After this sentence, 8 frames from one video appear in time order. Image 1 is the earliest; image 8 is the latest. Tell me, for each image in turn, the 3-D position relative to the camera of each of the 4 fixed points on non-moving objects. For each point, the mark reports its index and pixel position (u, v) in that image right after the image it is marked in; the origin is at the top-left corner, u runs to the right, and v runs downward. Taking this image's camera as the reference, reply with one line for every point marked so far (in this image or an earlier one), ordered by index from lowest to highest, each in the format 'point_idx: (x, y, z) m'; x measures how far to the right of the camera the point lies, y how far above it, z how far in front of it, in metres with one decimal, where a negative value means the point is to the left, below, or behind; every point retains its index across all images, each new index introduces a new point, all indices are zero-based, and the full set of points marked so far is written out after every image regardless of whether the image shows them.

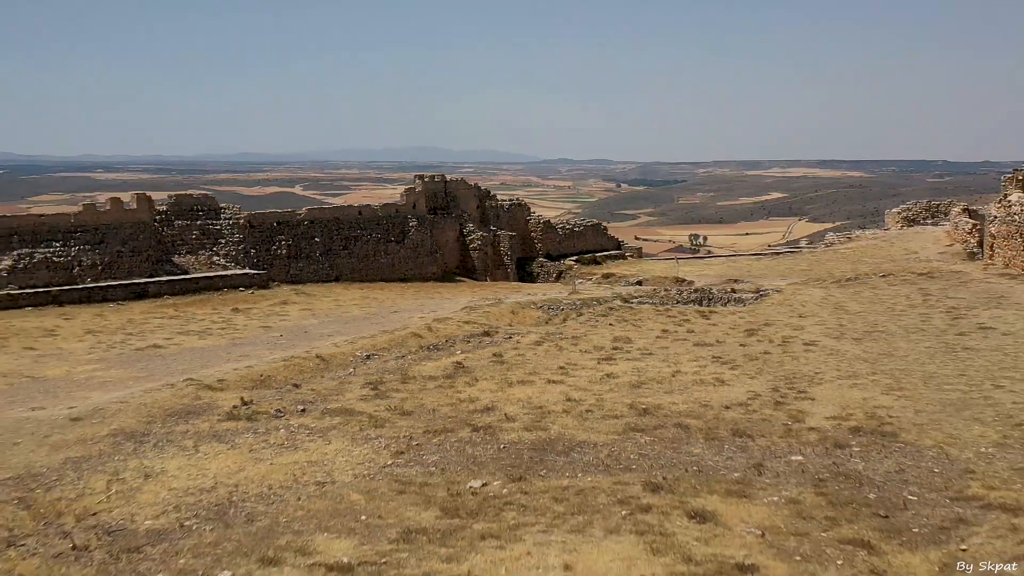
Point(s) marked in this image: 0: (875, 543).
0: (+3.0, -2.1, +6.0) m
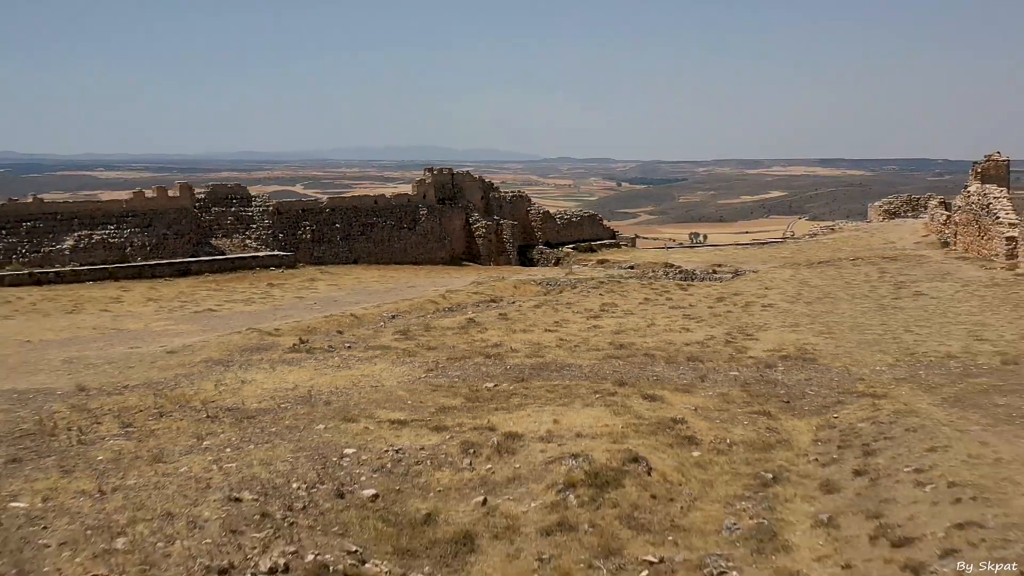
0: (+3.0, -1.4, +8.4) m
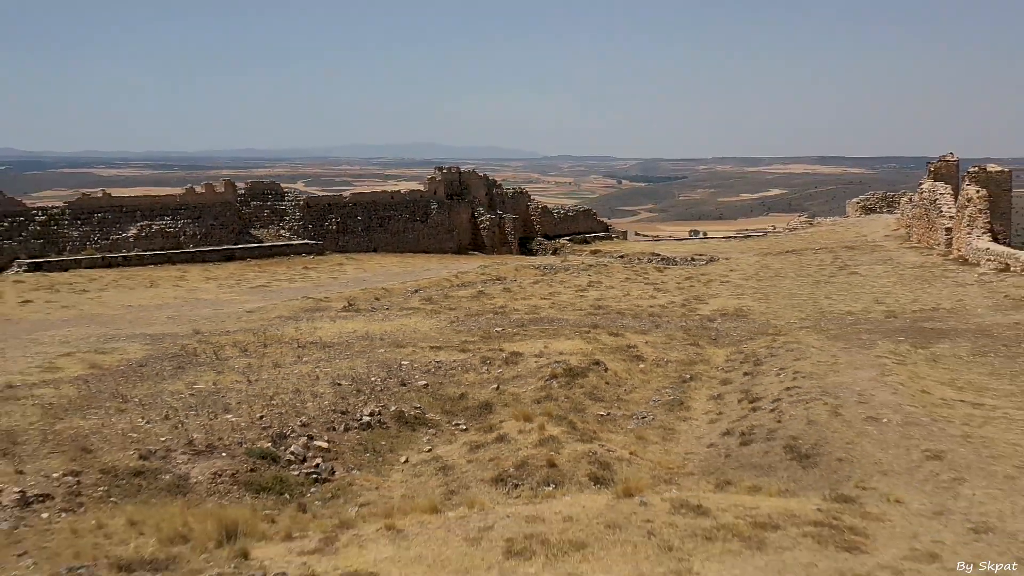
0: (+3.1, -0.9, +11.7) m
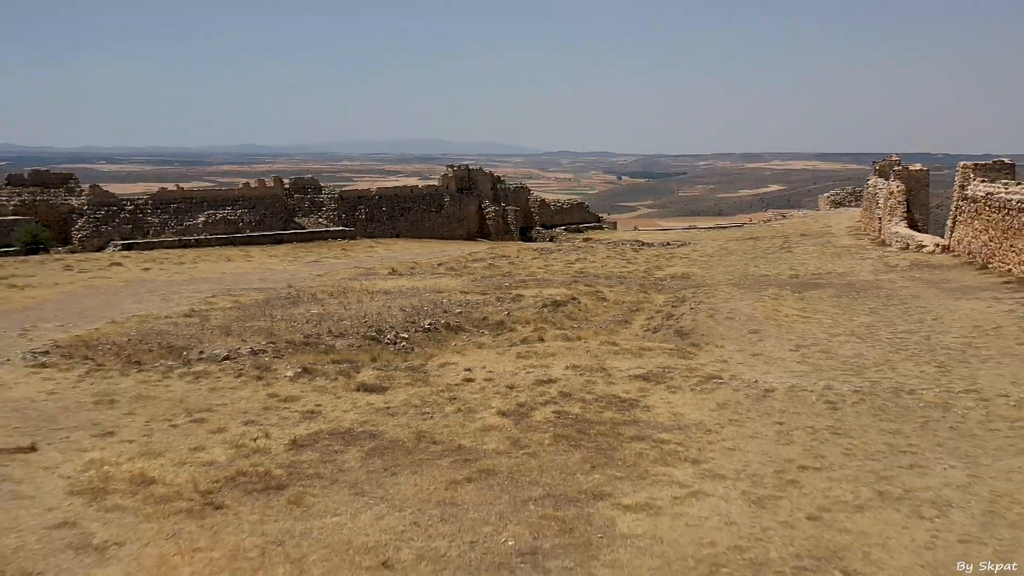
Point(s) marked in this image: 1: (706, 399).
0: (+3.2, -0.1, +16.7) m
1: (+2.2, -1.2, +8.1) m
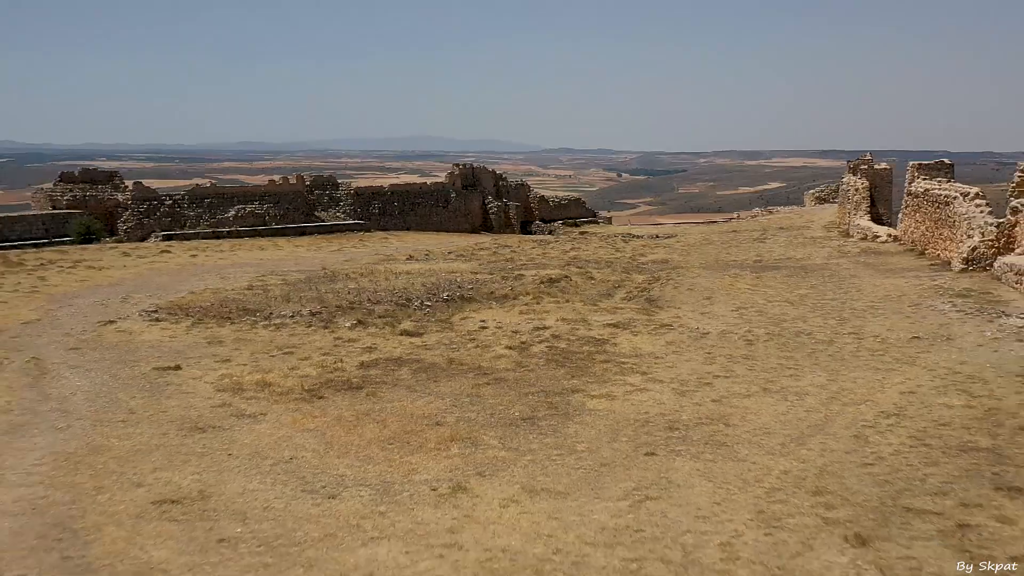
0: (+3.3, +0.4, +19.7) m
1: (+2.3, -0.8, +11.1) m
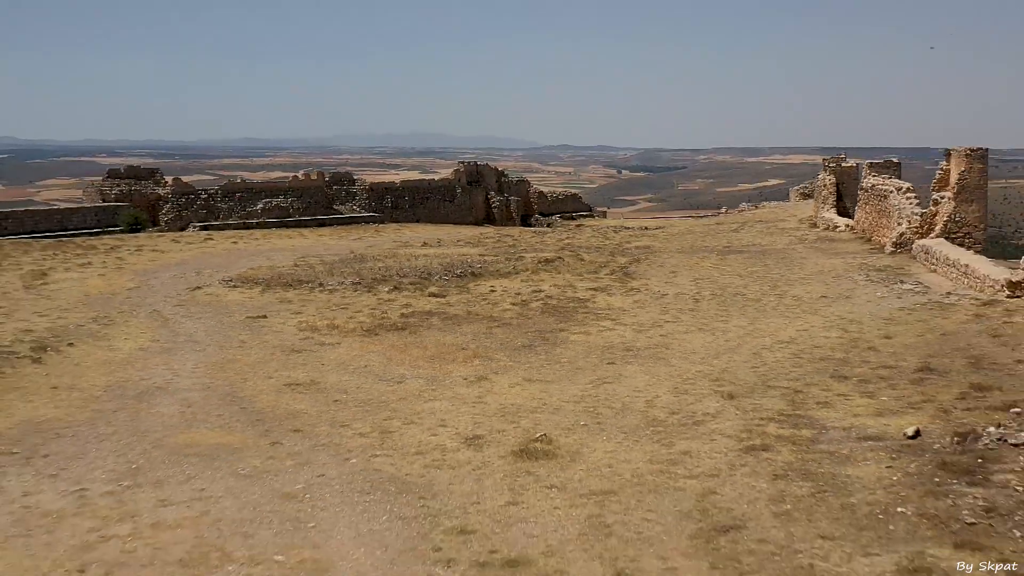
0: (+3.3, +1.0, +23.1) m
1: (+2.3, -0.2, +14.5) m
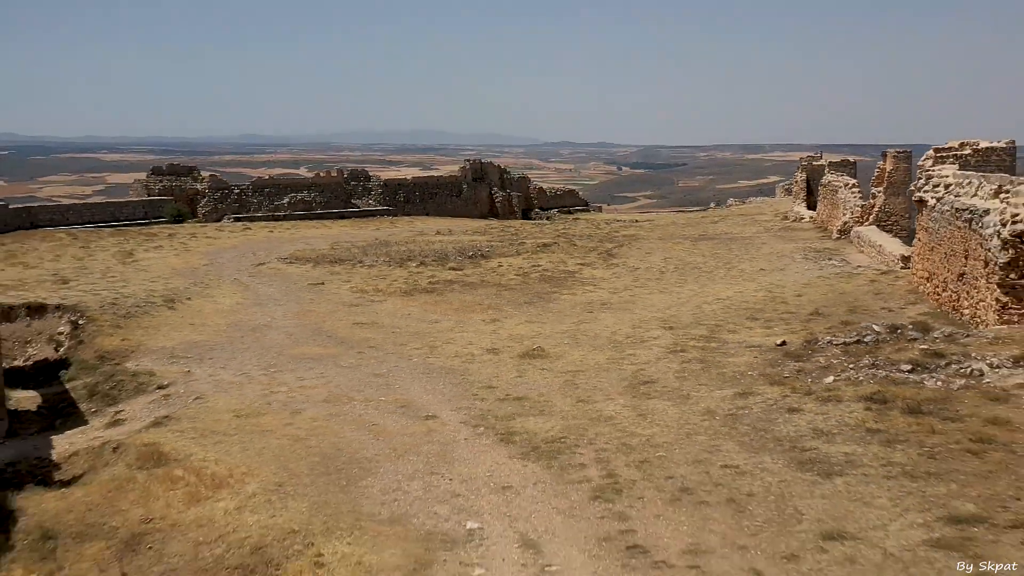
0: (+3.4, +1.7, +26.8) m
1: (+2.4, +0.4, +18.2) m
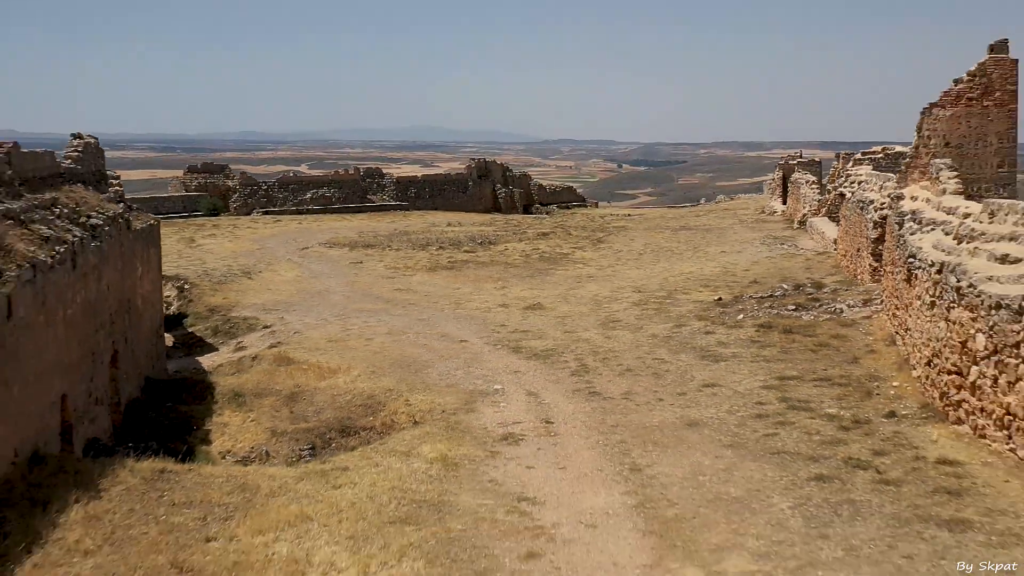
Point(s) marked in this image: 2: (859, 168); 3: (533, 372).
0: (+3.6, +2.4, +30.5) m
1: (+2.6, +1.1, +22.0) m
2: (+9.0, +3.1, +18.6) m
3: (+0.3, -1.2, +10.1) m
